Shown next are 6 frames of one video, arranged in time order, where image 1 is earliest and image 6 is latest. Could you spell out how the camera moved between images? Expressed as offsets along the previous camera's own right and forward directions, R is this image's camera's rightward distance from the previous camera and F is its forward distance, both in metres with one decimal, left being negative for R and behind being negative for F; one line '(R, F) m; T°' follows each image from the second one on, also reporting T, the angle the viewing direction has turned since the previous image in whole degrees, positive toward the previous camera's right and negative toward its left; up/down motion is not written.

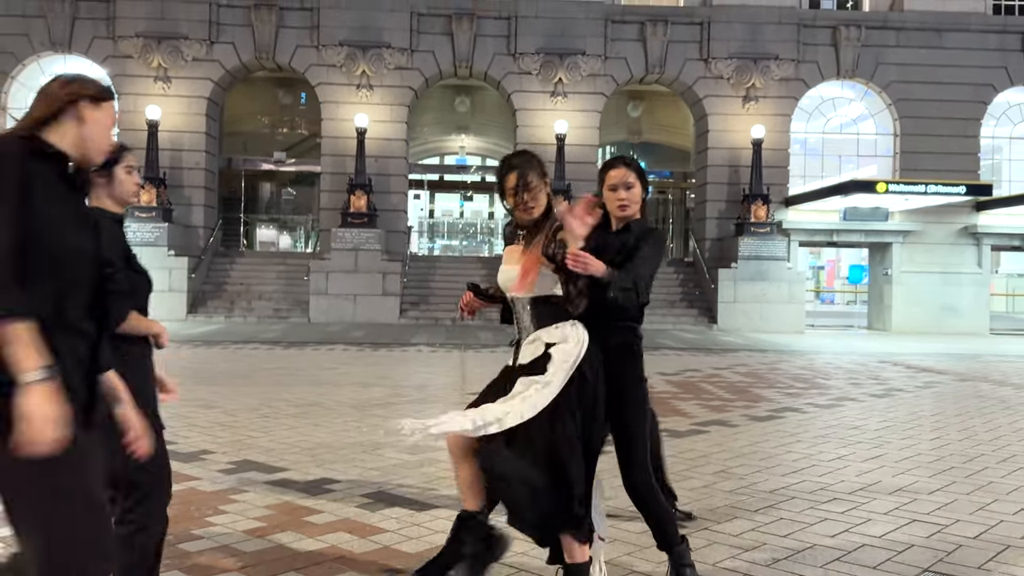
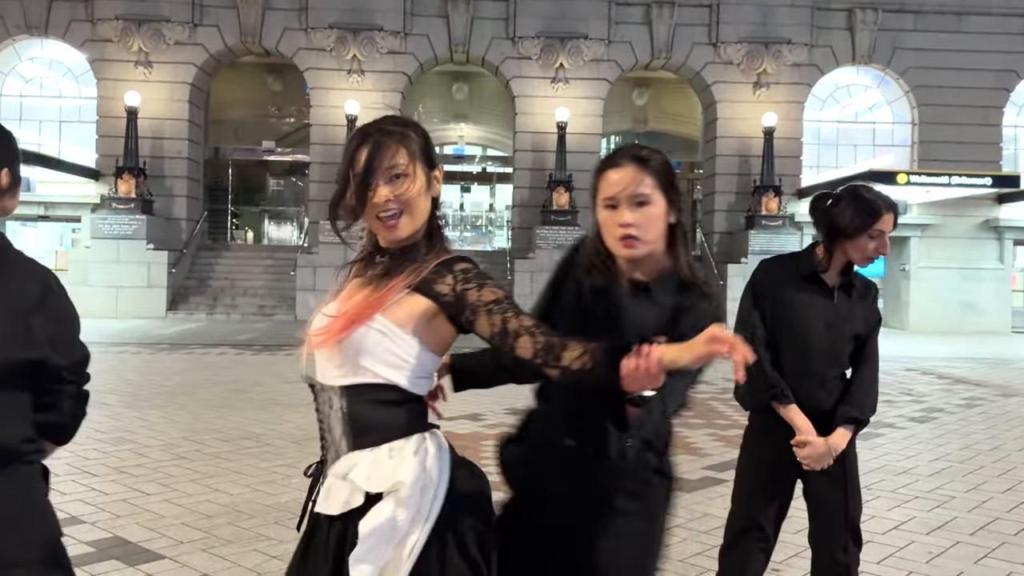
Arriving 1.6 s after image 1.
(+0.2, +1.3) m; 0°
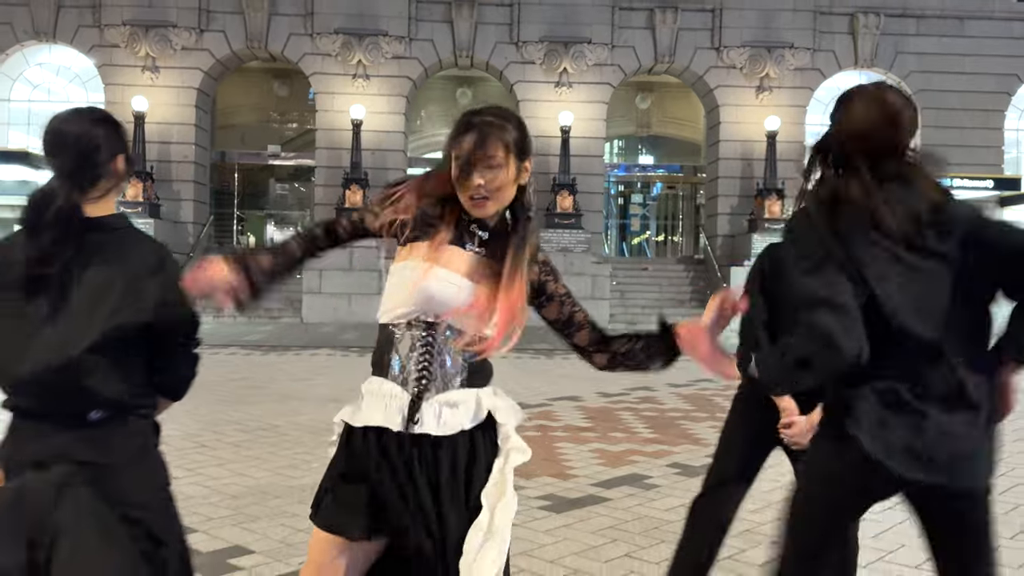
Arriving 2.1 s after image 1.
(0.0, -0.2) m; 0°
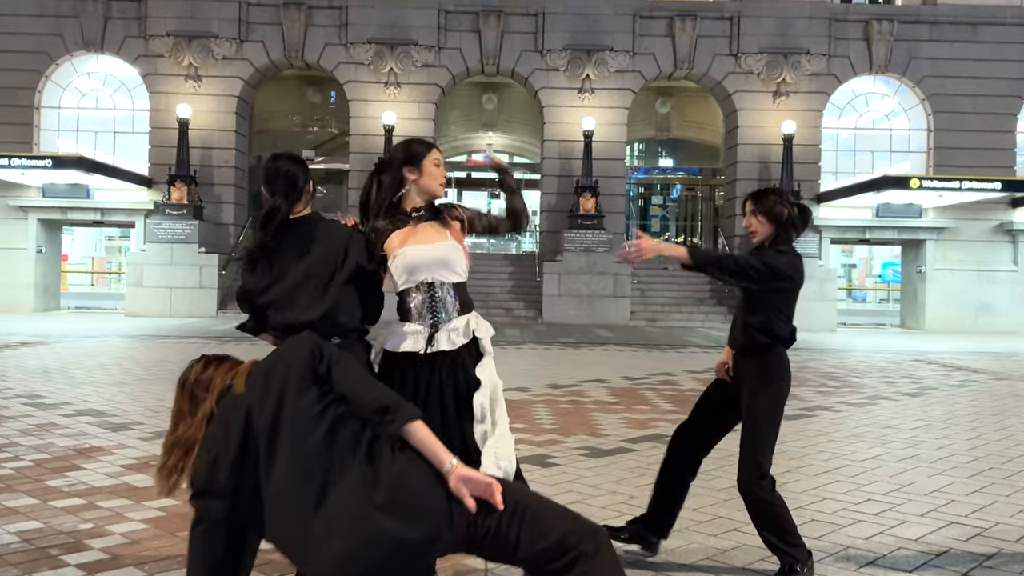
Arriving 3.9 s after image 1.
(-0.2, -1.1) m; -1°
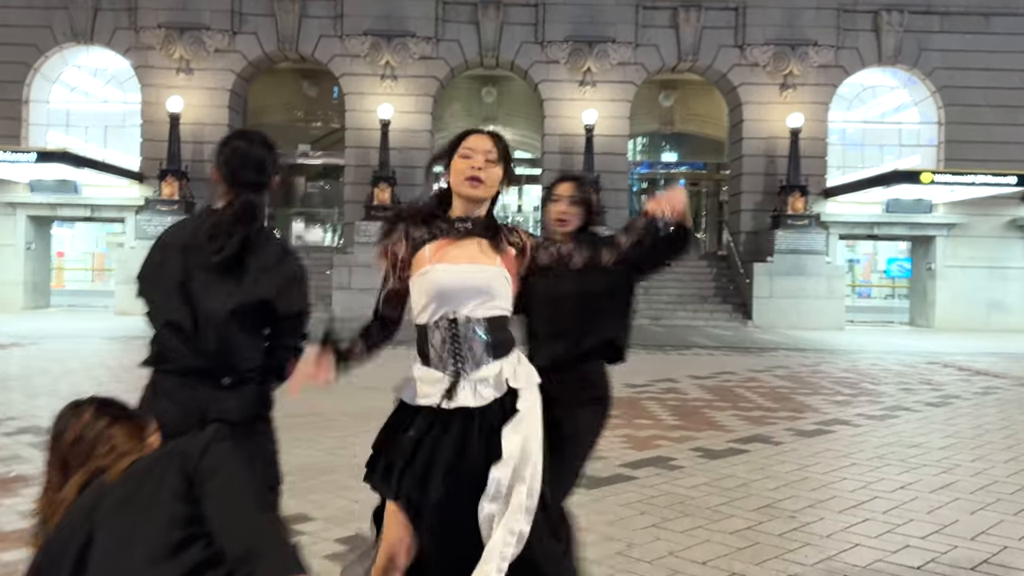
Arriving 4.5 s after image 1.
(+0.1, +0.7) m; 0°
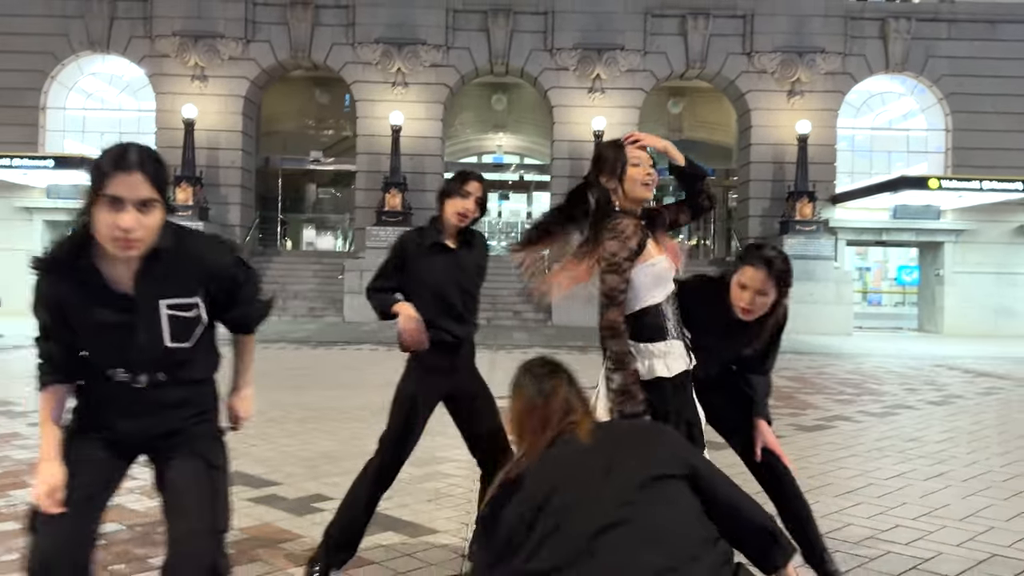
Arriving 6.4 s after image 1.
(0.0, -0.2) m; -1°
